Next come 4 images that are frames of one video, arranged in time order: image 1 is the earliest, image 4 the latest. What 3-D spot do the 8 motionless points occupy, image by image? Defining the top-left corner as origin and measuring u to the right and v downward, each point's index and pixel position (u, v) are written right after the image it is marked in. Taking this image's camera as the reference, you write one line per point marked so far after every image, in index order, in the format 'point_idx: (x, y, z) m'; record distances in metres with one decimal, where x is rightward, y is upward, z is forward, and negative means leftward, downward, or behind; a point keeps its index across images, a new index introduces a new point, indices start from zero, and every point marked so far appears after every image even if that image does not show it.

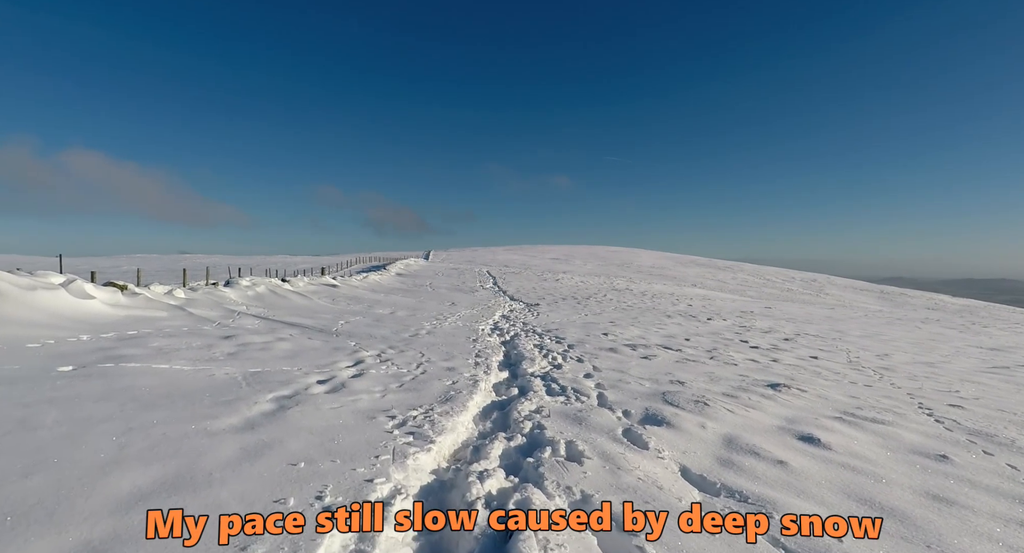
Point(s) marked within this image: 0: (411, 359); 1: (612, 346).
0: (-2.0, -1.7, +9.4) m
1: (+2.9, -2.1, +13.7) m
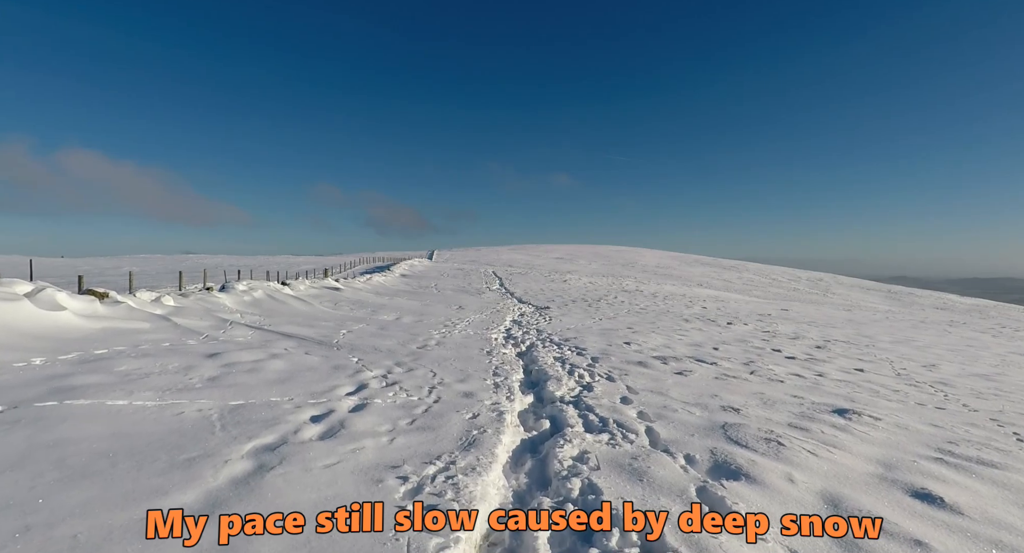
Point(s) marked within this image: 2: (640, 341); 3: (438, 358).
0: (-1.6, -1.8, +8.2) m
1: (+3.4, -2.2, +12.4) m
2: (+4.5, -2.3, +16.1) m
3: (-1.7, -1.9, +10.7) m
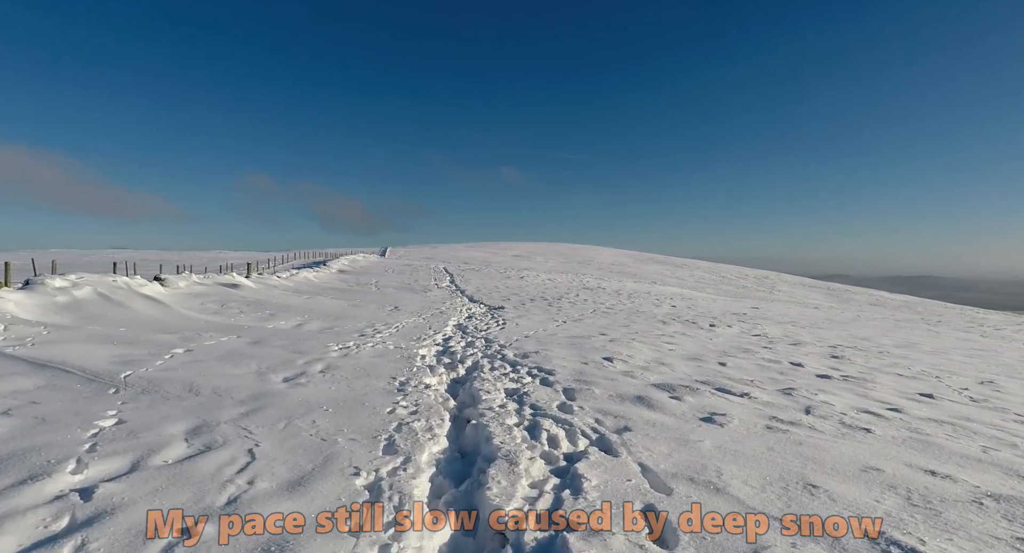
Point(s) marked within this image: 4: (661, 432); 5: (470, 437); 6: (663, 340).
0: (-2.4, -1.6, +3.5) m
1: (+2.2, -2.0, +8.1) m
2: (+2.9, -2.1, +11.9) m
3: (-2.8, -1.7, +6.0) m
4: (+1.9, -2.0, +6.1) m
5: (-0.5, -1.9, +5.8) m
6: (+5.1, -2.1, +15.8) m
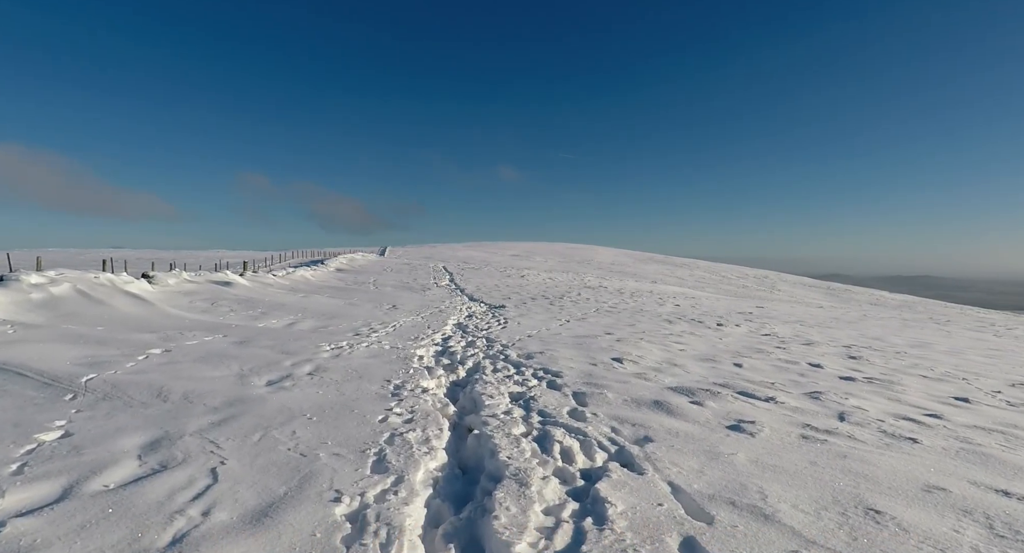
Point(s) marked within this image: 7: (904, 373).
0: (-2.3, -1.5, +2.8) m
1: (+2.3, -1.9, +7.5) m
2: (+3.0, -2.0, +11.2) m
3: (-2.7, -1.6, +5.3) m
4: (+2.0, -1.9, +5.4) m
5: (-0.4, -1.8, +5.2) m
6: (+5.1, -2.0, +15.2) m
7: (+10.0, -2.5, +12.0) m
